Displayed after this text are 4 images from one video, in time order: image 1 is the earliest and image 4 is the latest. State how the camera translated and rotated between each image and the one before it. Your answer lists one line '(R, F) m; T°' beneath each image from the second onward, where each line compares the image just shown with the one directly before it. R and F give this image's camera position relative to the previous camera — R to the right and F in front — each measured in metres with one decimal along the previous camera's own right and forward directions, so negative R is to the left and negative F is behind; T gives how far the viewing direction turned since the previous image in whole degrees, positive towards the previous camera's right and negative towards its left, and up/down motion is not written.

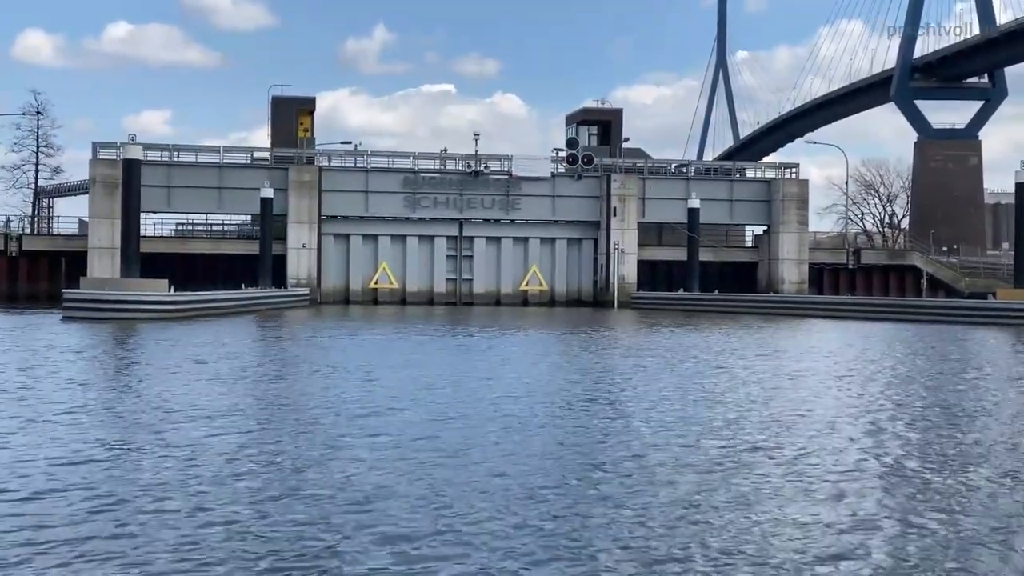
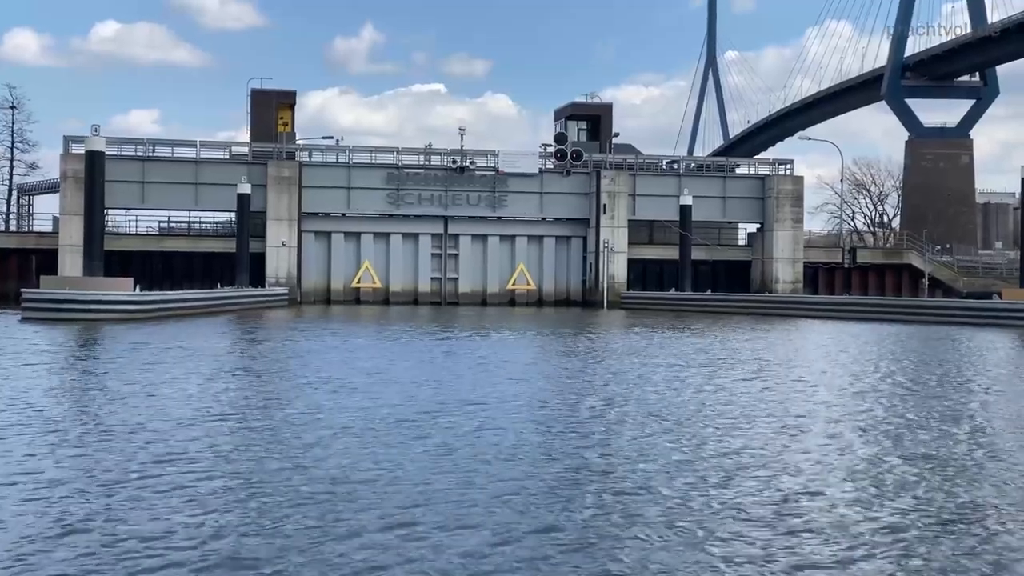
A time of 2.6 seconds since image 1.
(+0.1, +1.0) m; +1°
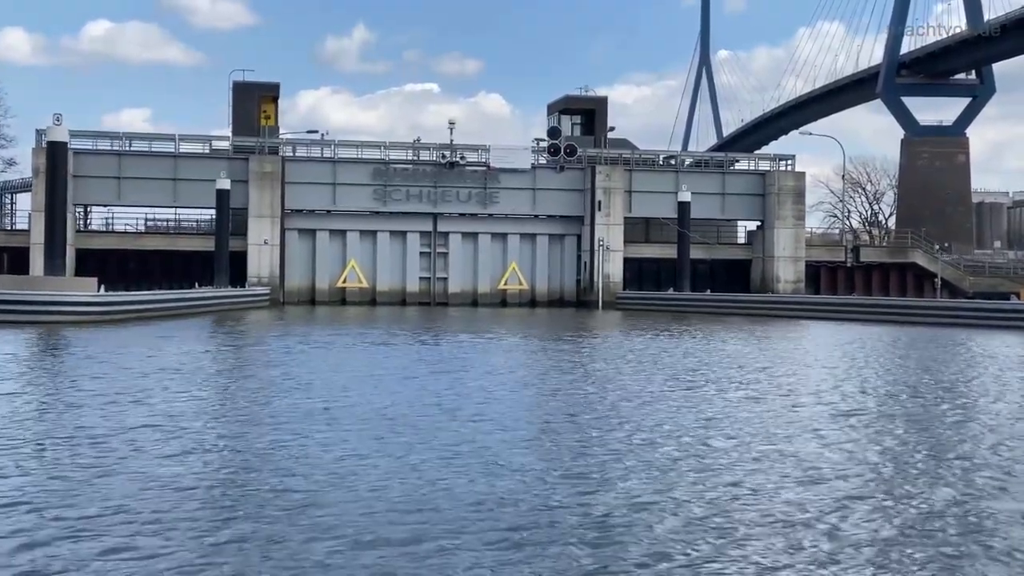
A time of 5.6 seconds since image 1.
(0.0, +1.2) m; 0°
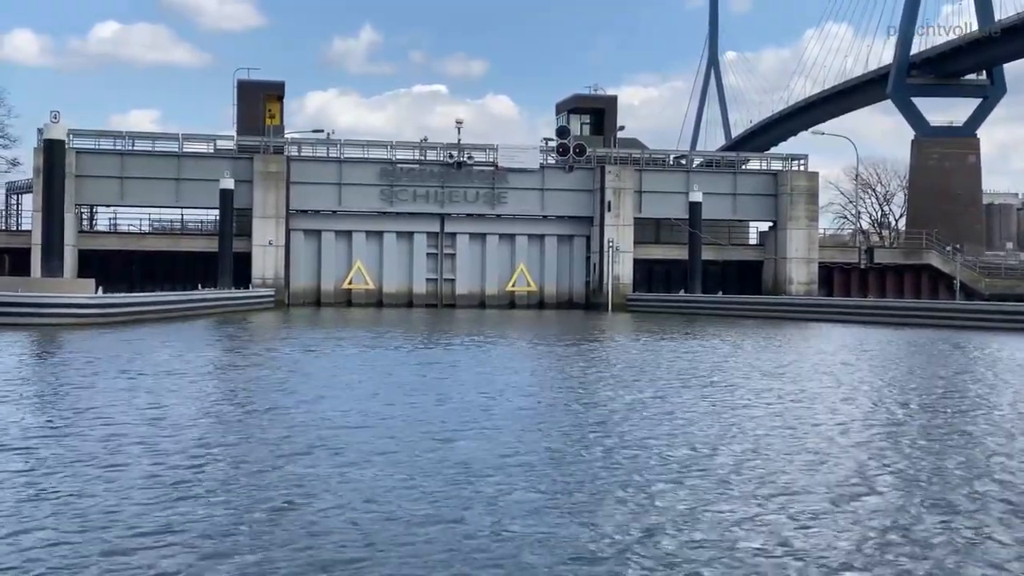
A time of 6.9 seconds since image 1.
(0.0, +0.5) m; 0°
